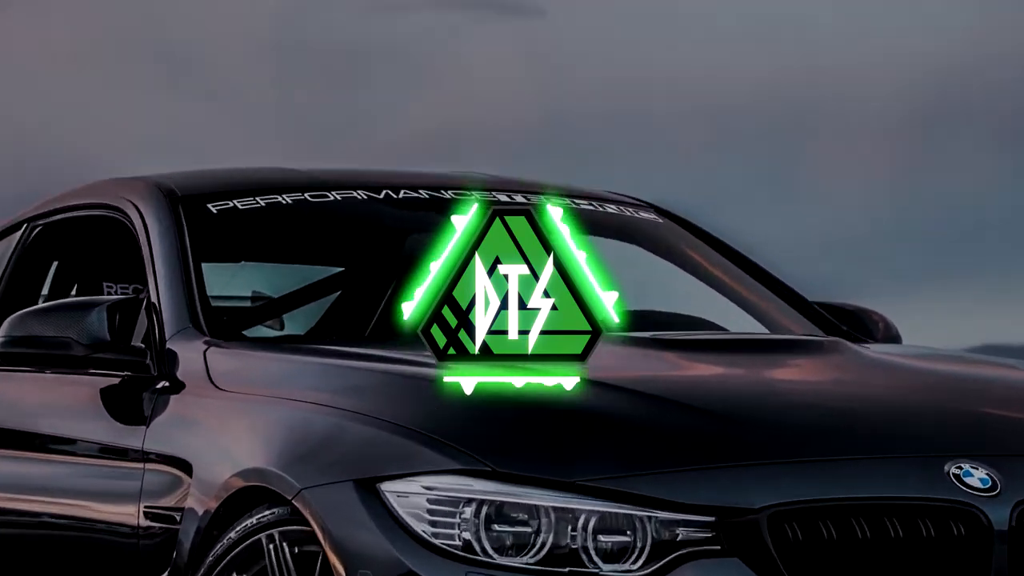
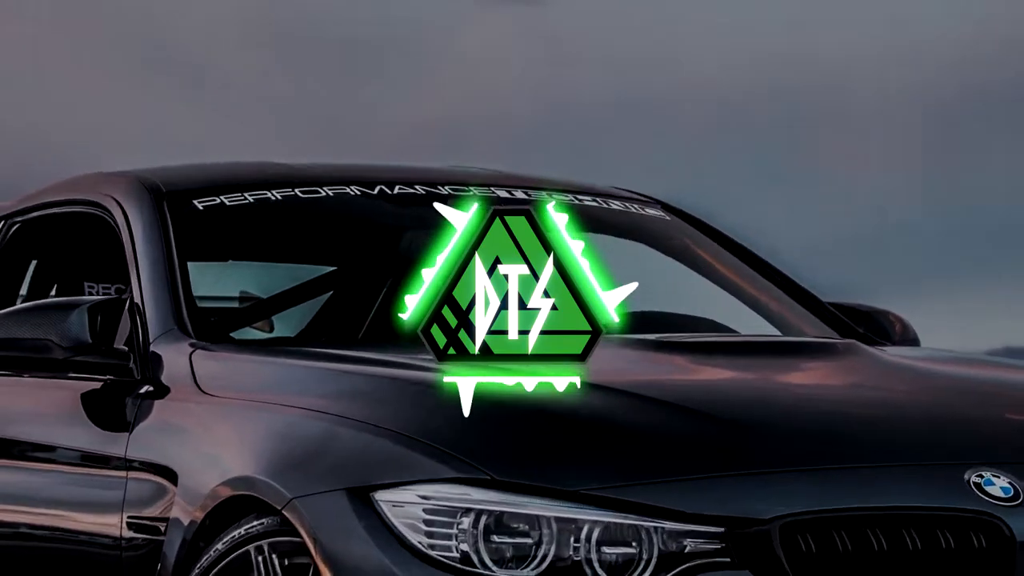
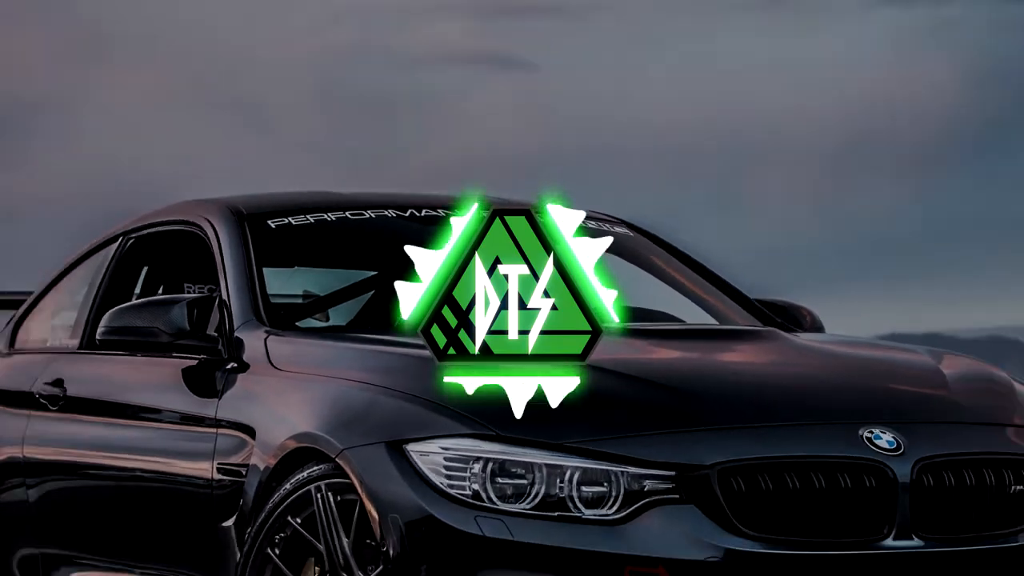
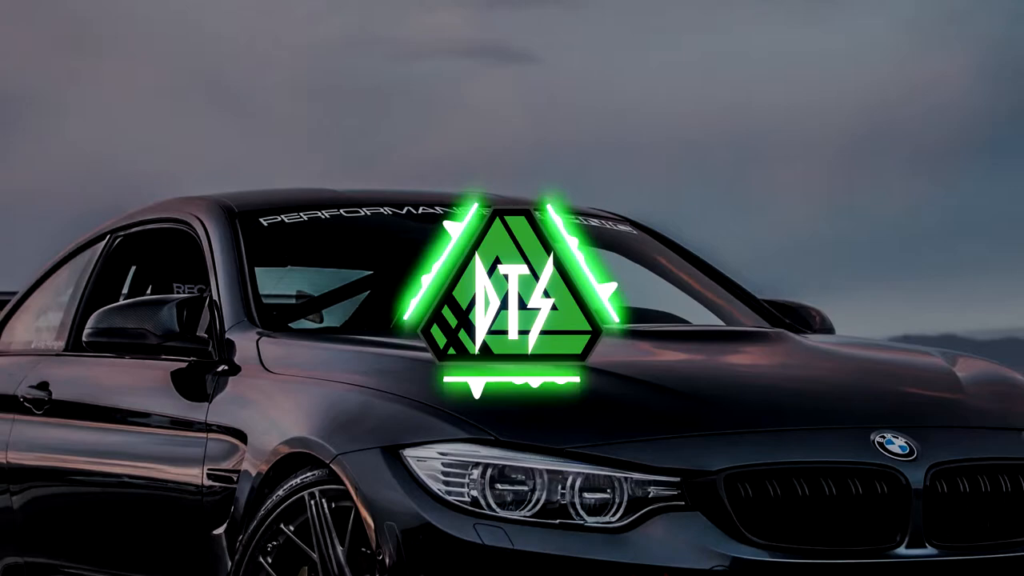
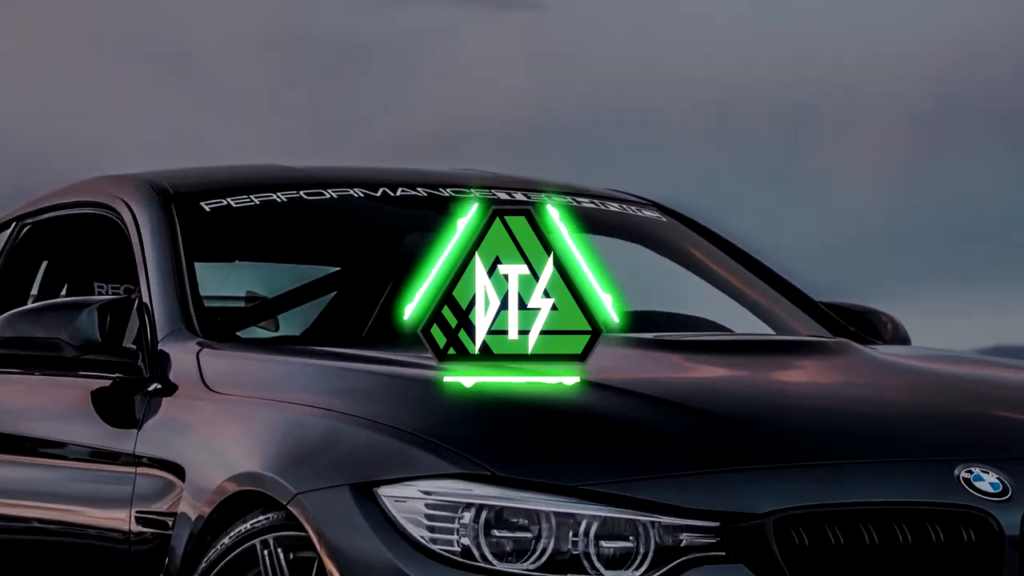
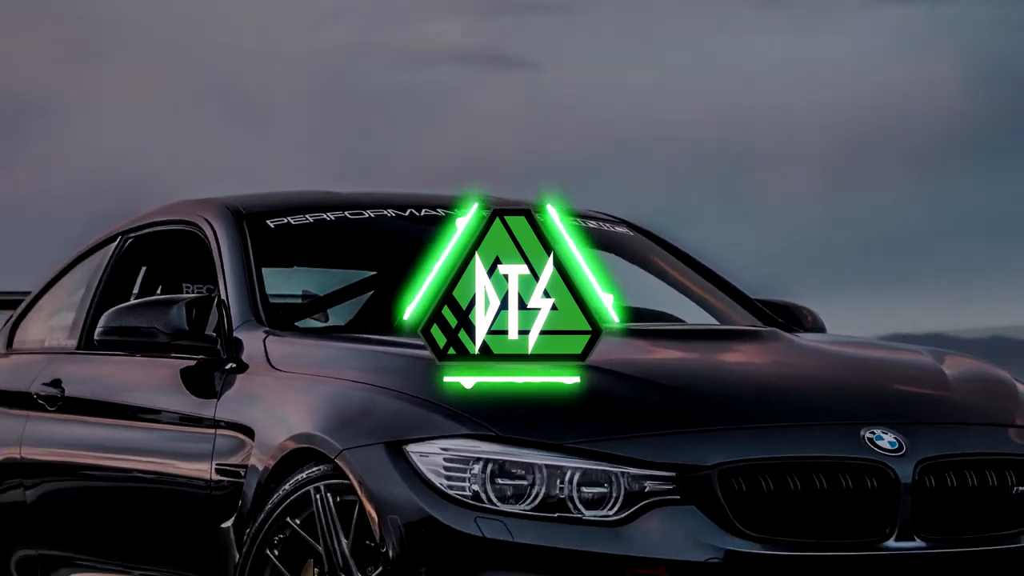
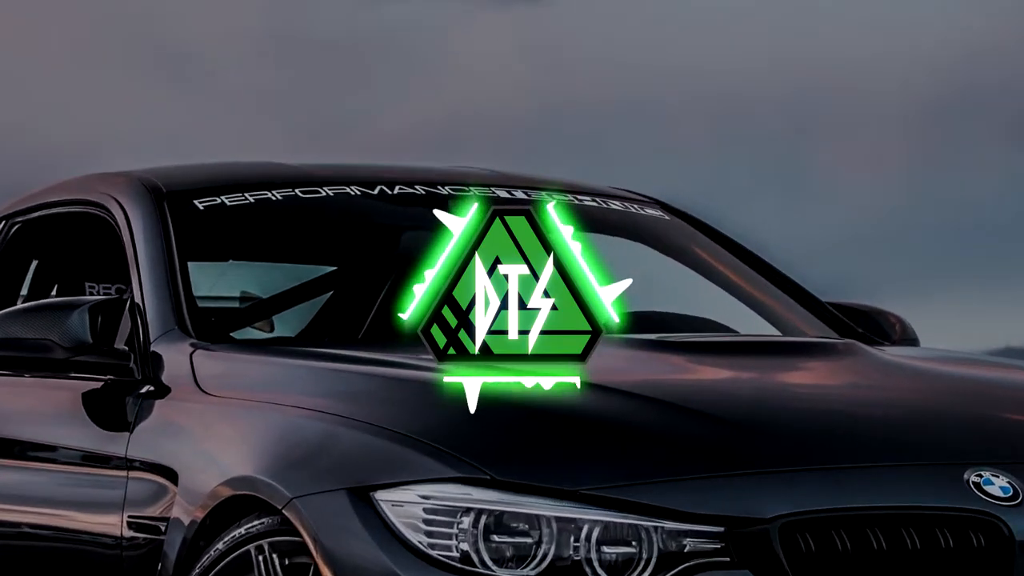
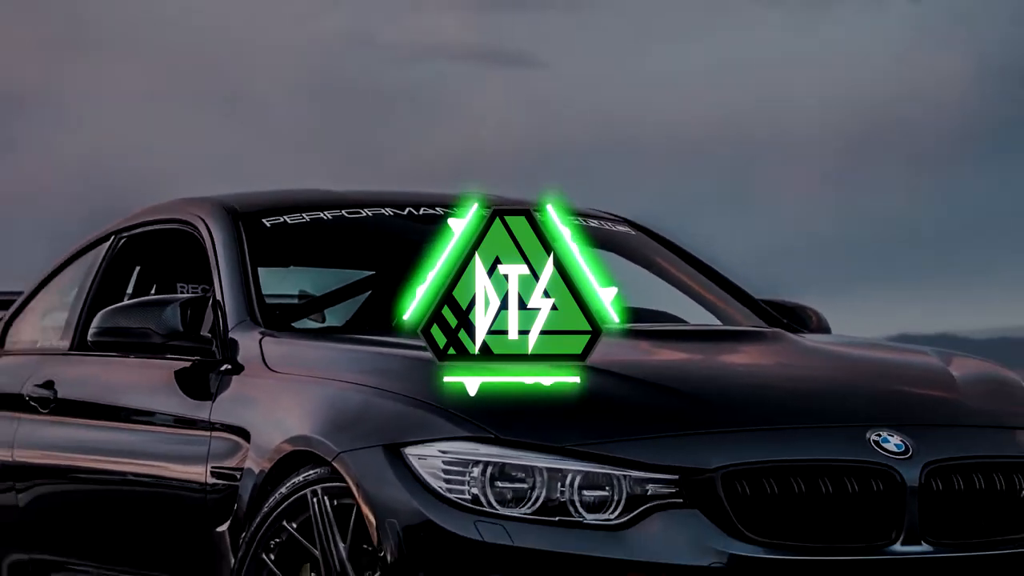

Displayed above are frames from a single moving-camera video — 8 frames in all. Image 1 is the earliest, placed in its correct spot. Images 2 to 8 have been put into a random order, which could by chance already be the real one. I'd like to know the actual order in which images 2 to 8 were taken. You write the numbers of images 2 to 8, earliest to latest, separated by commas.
6, 5, 3, 7, 8, 2, 4
